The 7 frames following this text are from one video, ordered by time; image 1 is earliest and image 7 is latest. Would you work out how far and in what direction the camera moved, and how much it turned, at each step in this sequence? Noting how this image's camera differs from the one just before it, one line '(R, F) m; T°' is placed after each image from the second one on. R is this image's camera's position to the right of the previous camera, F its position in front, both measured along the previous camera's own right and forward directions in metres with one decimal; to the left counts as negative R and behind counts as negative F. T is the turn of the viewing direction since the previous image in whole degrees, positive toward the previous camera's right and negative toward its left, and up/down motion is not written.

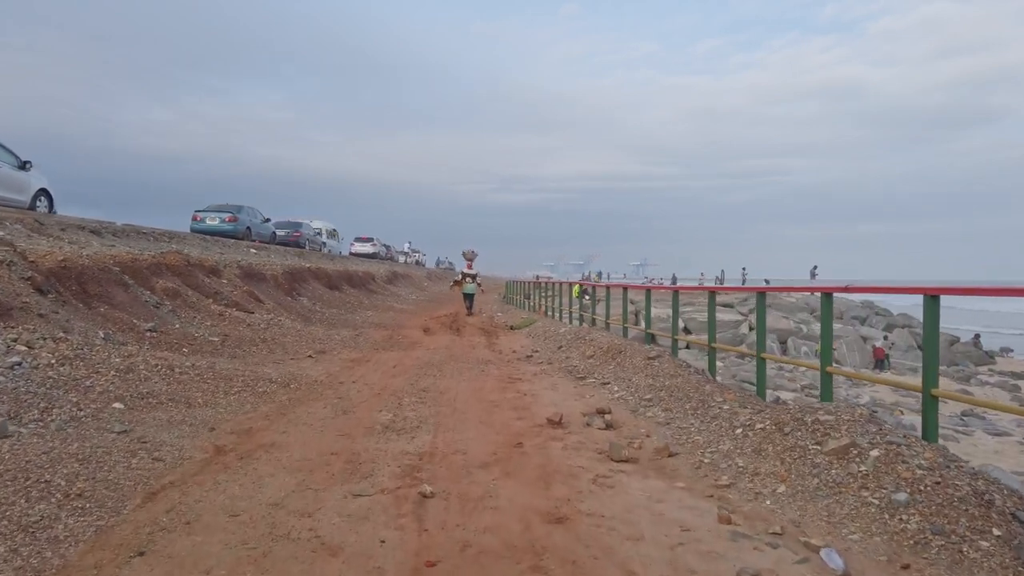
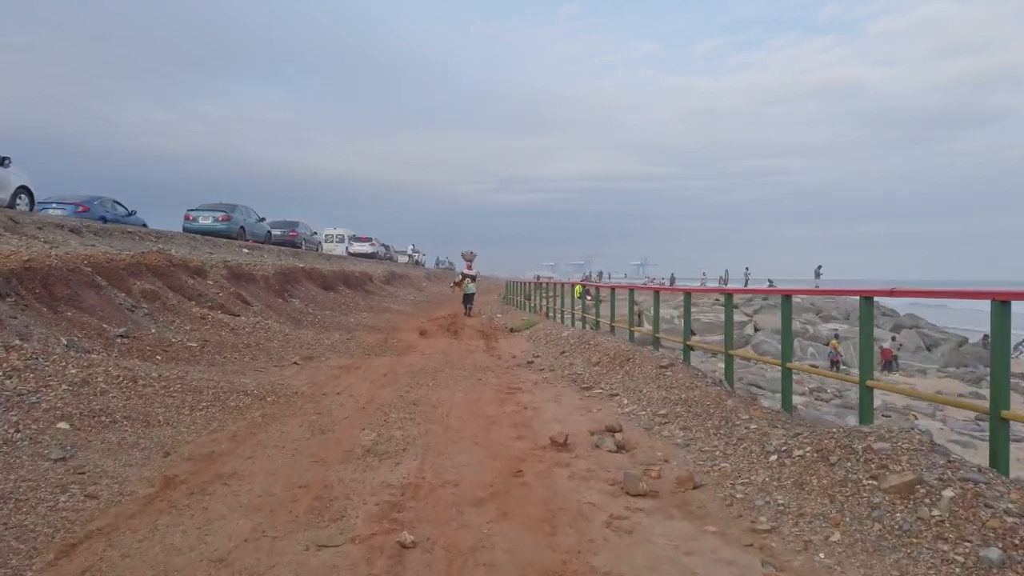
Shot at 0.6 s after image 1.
(0.0, +0.9) m; 0°
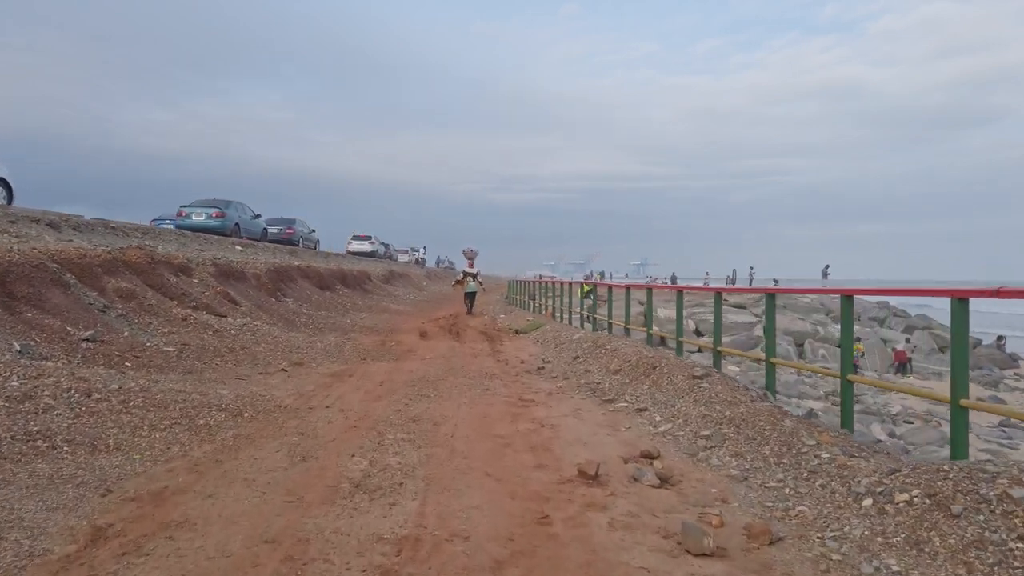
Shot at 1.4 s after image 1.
(-0.1, +1.1) m; 0°
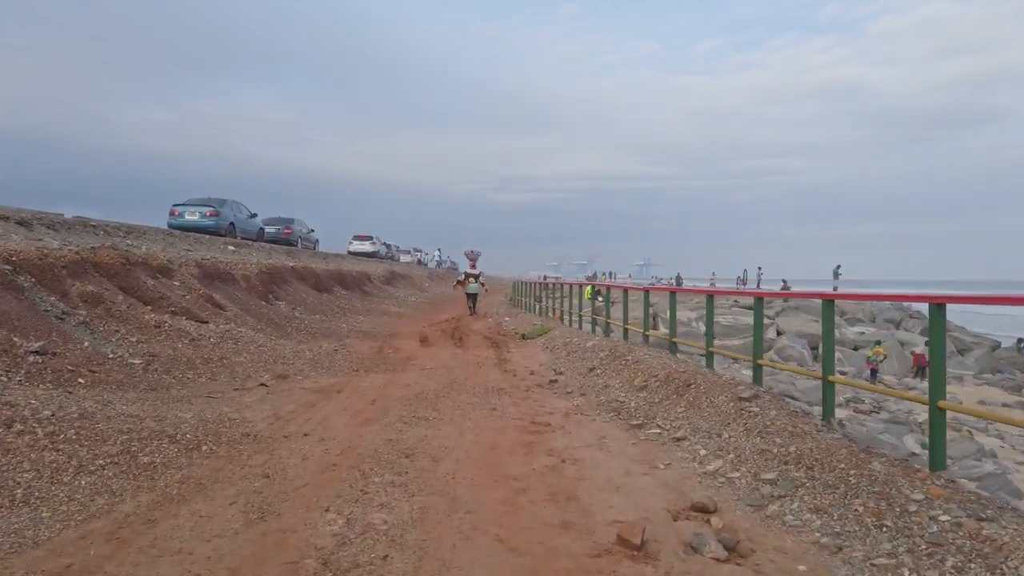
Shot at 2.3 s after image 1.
(-0.1, +1.3) m; 0°
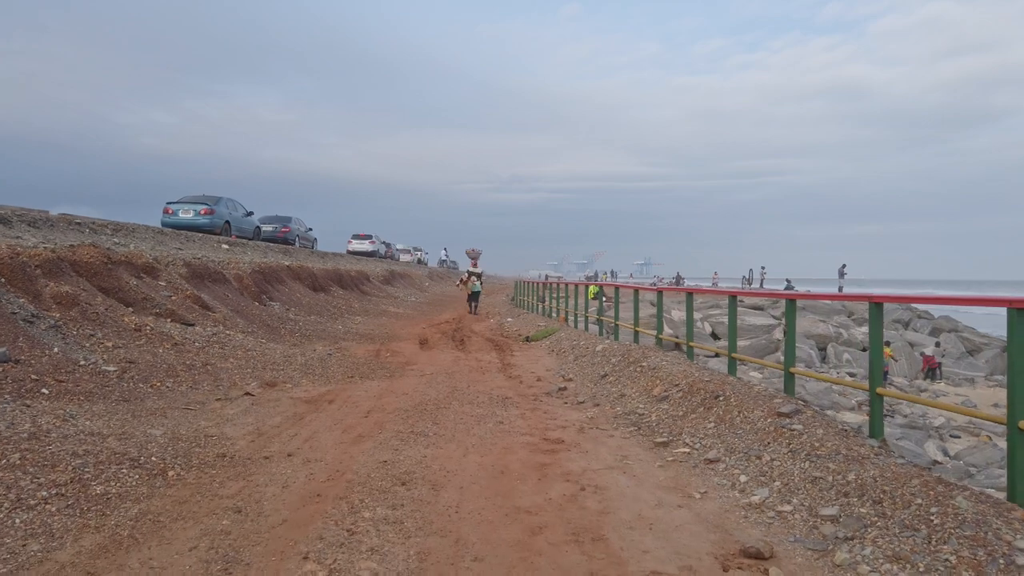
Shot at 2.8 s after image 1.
(-0.1, +0.8) m; 0°
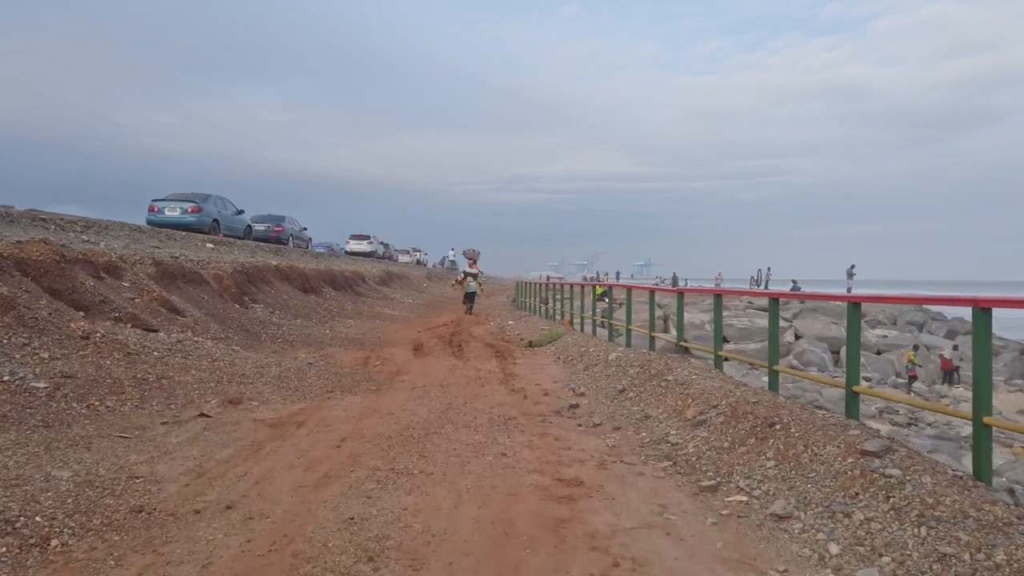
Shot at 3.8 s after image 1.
(0.0, +1.4) m; 0°
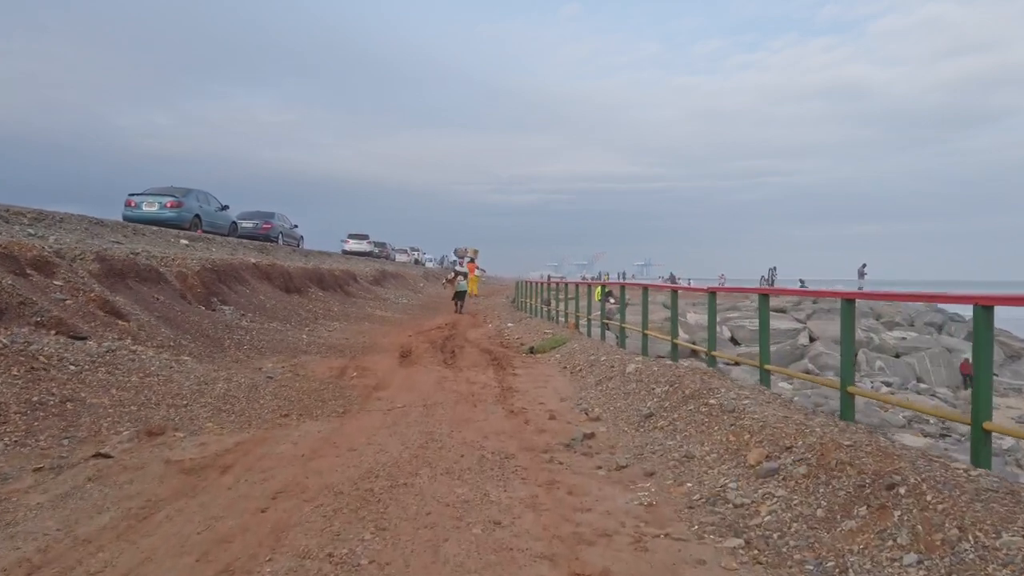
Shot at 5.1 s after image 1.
(0.0, +1.9) m; 0°
